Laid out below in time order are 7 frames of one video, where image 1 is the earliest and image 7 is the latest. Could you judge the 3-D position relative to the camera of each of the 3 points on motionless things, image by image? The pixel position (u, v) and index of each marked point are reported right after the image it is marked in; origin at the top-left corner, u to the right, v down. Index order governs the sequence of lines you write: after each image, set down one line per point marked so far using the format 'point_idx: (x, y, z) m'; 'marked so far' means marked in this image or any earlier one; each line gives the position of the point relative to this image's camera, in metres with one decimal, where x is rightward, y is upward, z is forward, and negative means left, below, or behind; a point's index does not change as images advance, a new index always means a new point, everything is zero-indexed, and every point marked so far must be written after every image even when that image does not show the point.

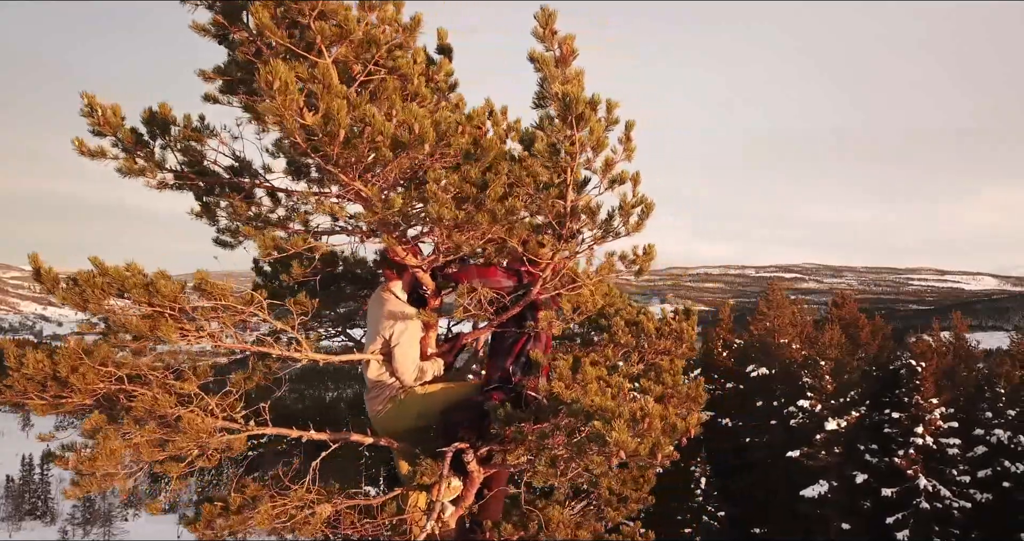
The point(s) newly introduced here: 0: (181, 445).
0: (-3.0, -1.5, +5.2) m
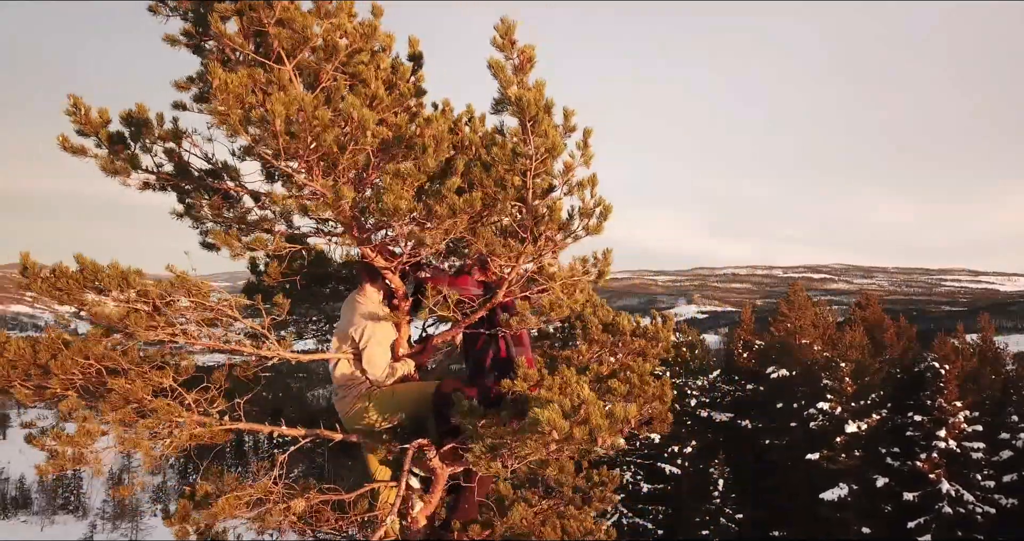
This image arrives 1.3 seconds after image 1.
0: (-3.3, -1.5, +5.4) m
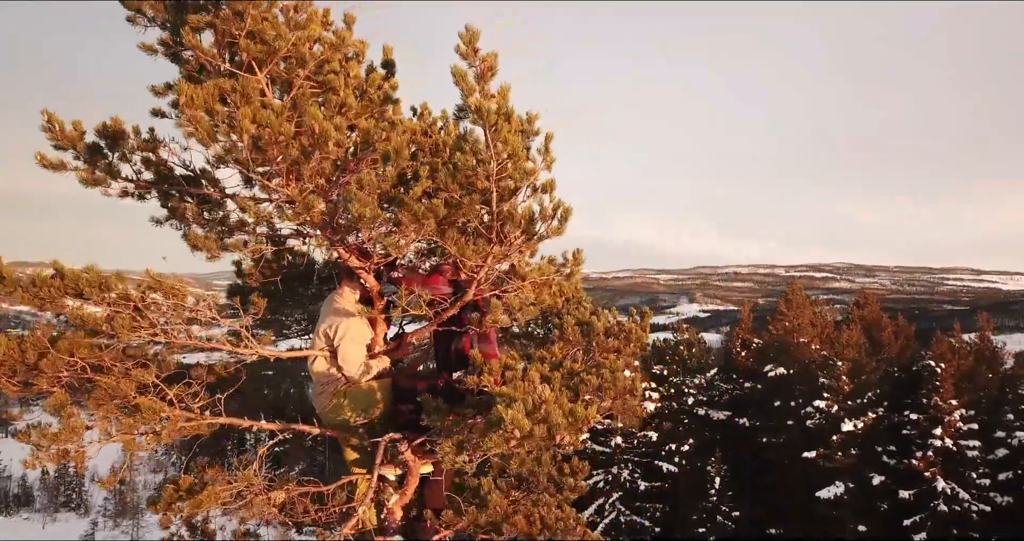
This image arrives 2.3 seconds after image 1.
0: (-3.5, -1.5, +5.5) m
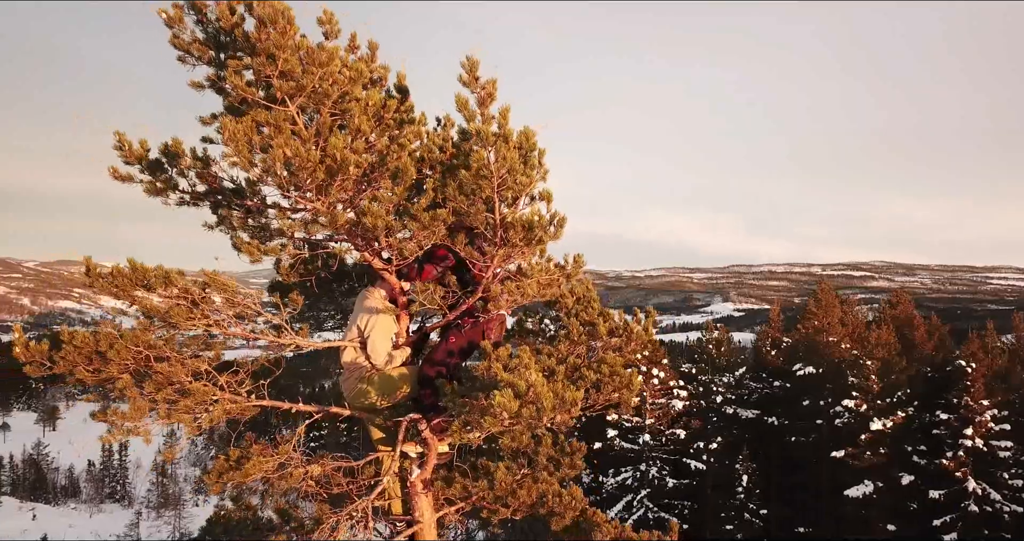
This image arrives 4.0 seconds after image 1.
0: (-3.5, -1.5, +6.3) m
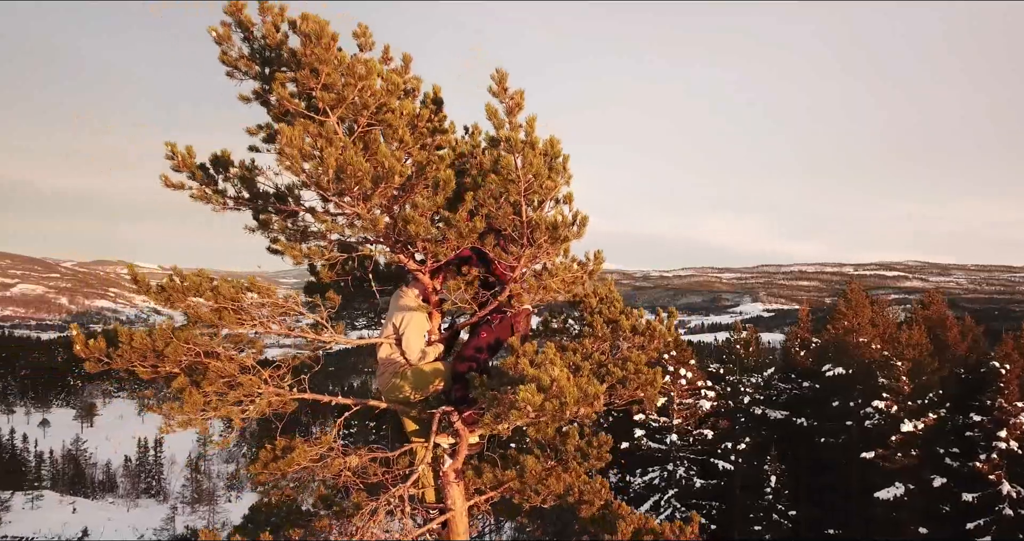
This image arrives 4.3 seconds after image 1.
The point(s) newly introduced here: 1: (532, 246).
0: (-3.2, -1.5, +6.7) m
1: (+0.3, +0.3, +6.6) m
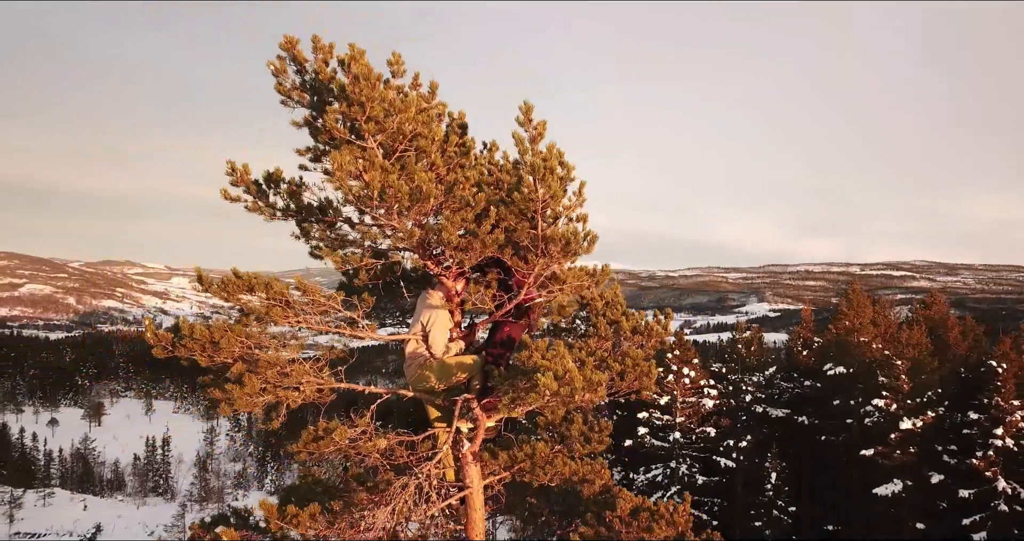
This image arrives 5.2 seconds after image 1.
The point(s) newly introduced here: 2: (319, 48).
0: (-3.0, -1.6, +7.7) m
1: (+0.4, +0.2, +7.5) m
2: (-2.6, +3.0, +7.8) m
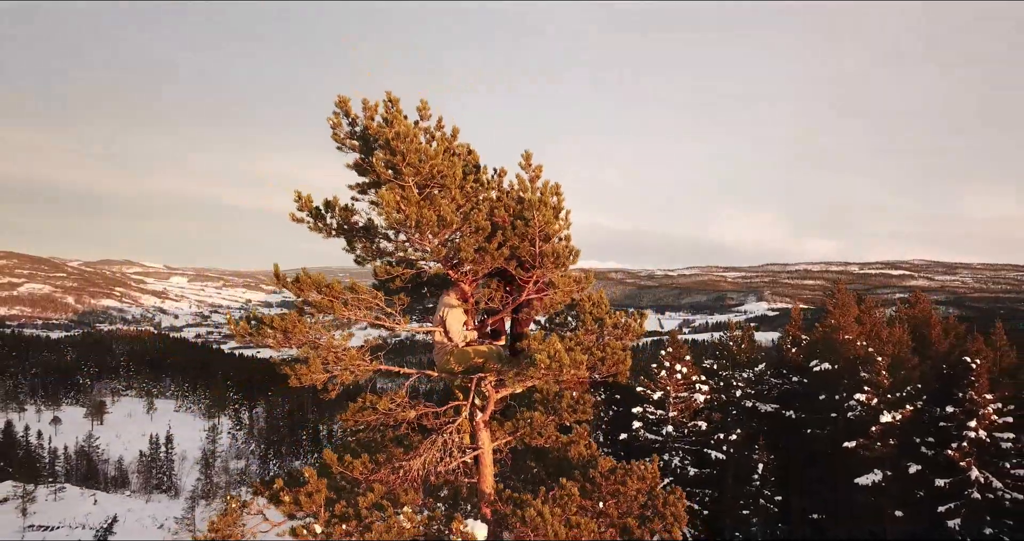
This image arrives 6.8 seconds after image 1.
0: (-2.9, -1.7, +9.6) m
1: (+0.5, +0.1, +9.4) m
2: (-2.6, +2.9, +9.7) m
